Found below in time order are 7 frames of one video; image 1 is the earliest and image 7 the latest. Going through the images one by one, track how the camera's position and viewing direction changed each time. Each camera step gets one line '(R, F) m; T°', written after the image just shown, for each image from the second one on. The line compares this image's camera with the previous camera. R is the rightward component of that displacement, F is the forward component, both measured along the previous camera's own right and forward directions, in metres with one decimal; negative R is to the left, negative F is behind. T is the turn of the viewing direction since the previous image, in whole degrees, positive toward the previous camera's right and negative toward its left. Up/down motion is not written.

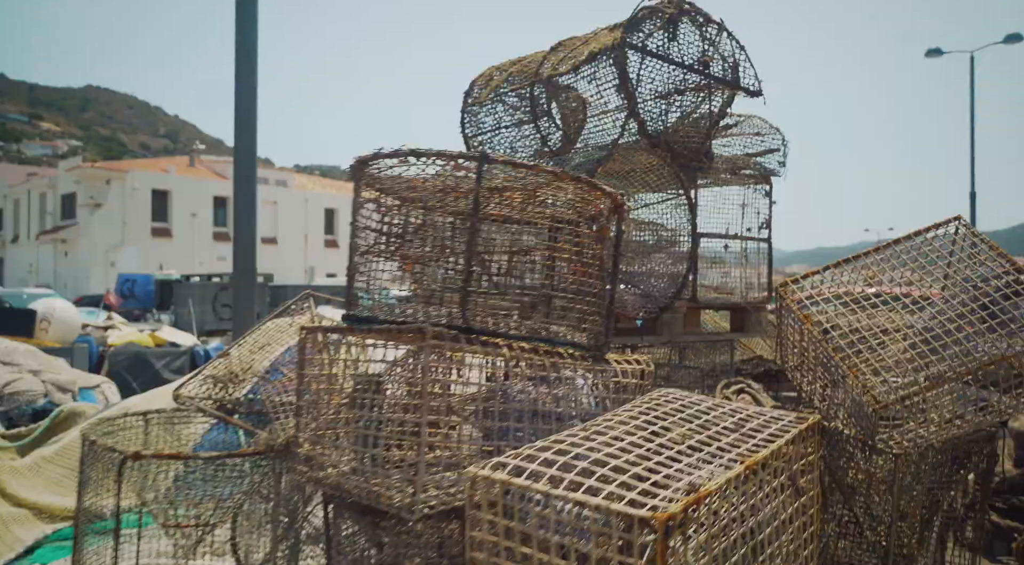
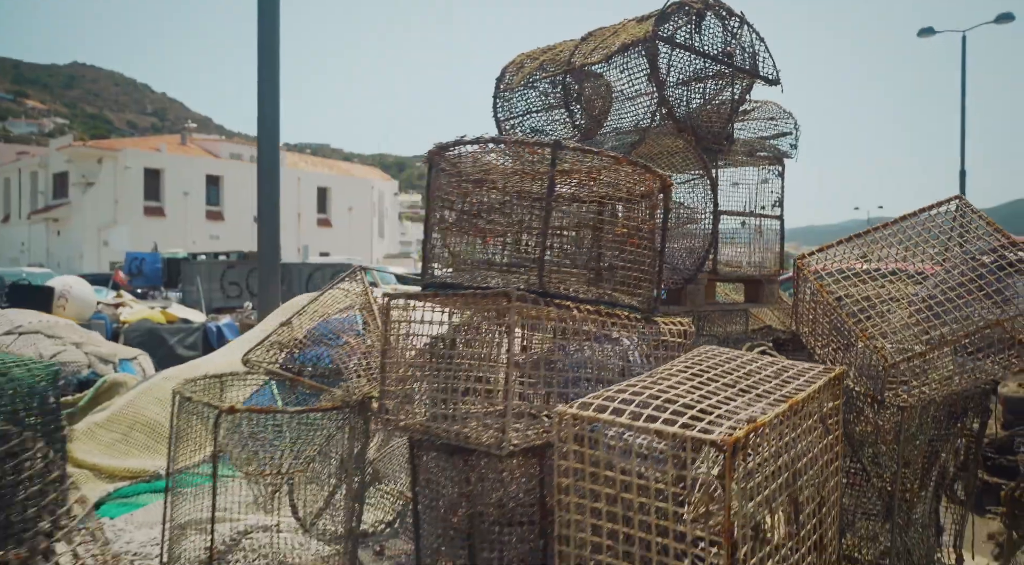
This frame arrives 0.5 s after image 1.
(-0.2, -0.3) m; +1°
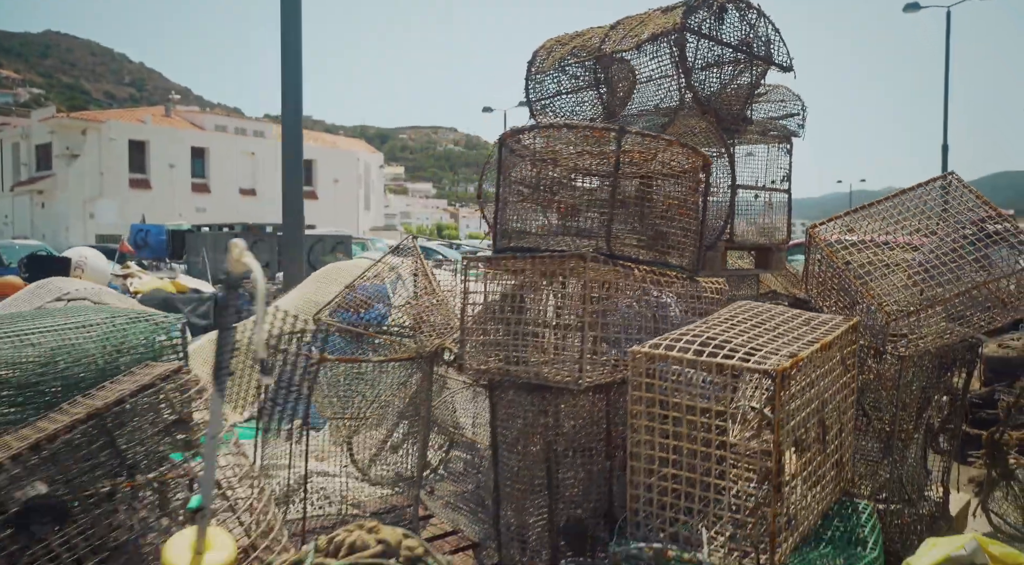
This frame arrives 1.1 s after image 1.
(-0.3, -0.4) m; +1°
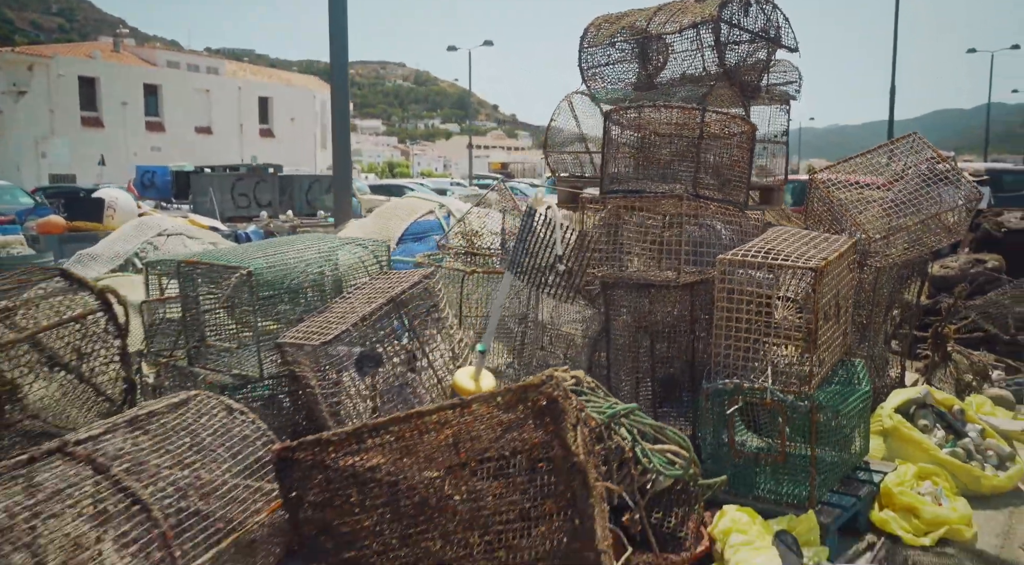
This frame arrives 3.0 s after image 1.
(-0.9, -1.2) m; +4°
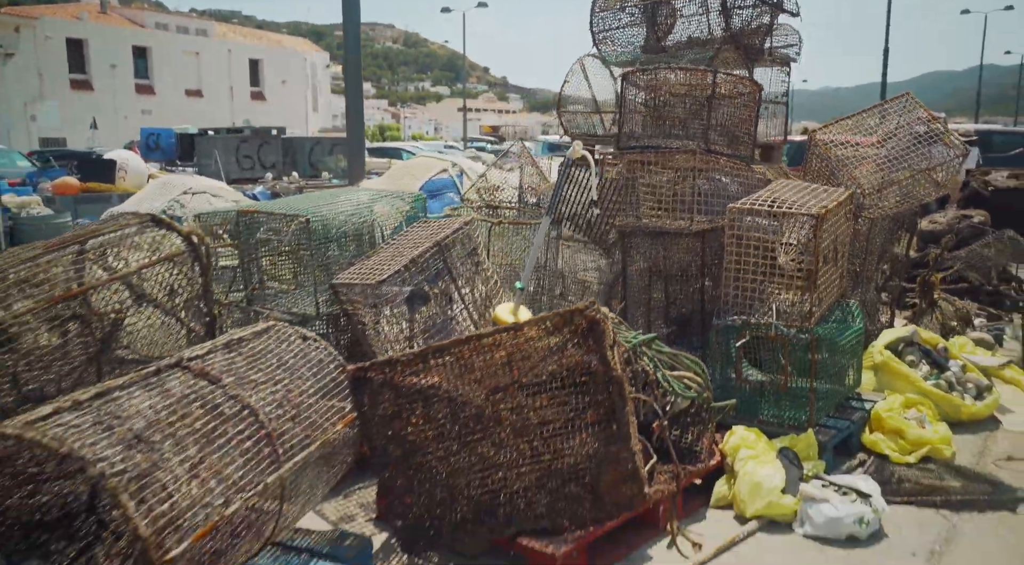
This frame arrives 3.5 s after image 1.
(-0.2, -0.4) m; +1°
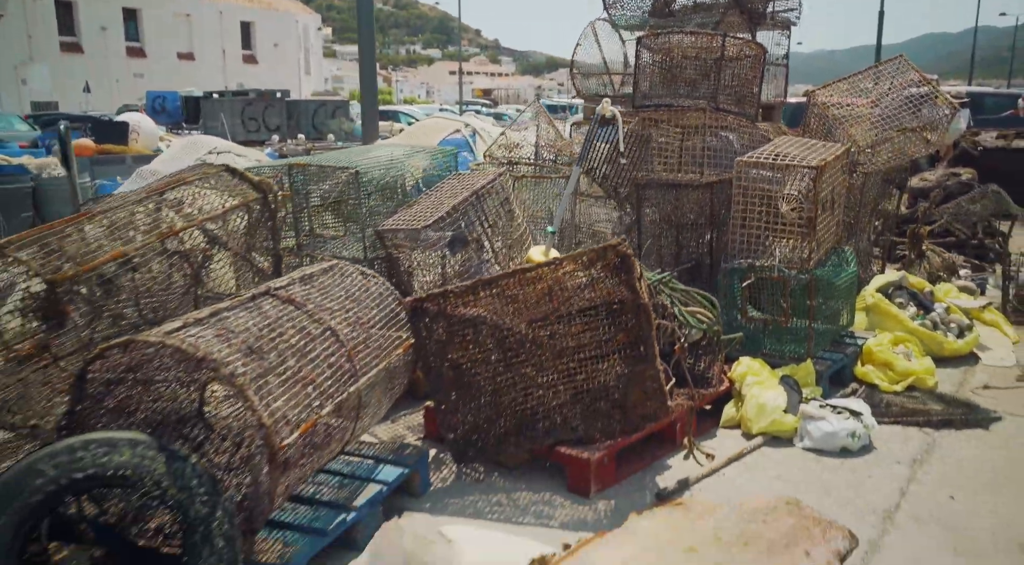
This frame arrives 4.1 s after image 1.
(-0.2, -0.4) m; +1°
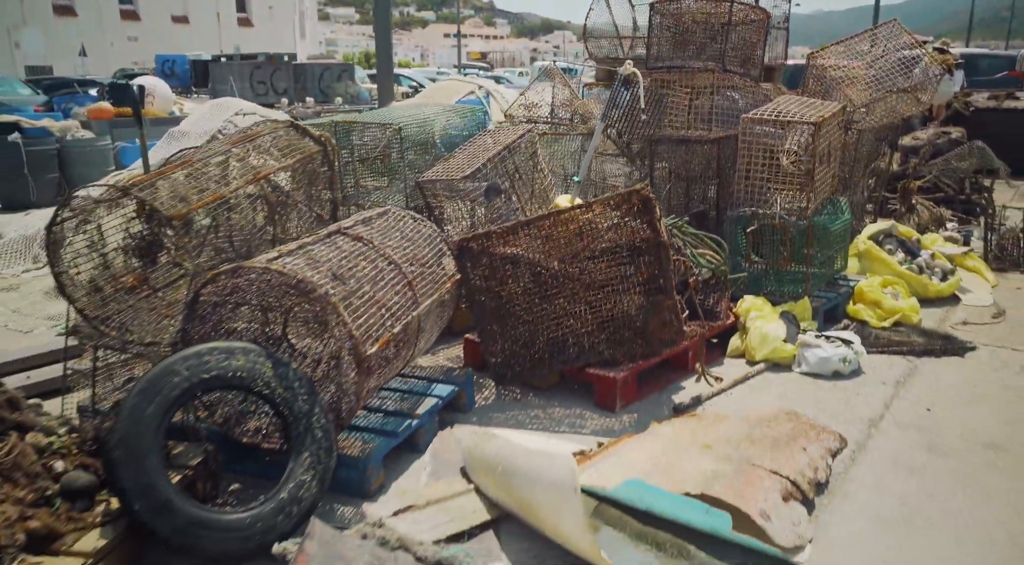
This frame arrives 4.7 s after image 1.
(-0.2, -0.5) m; 0°
